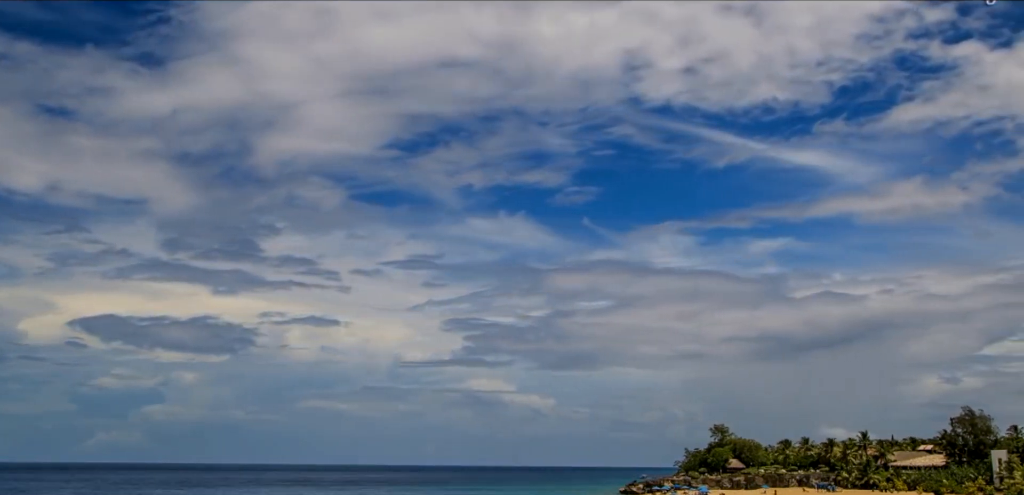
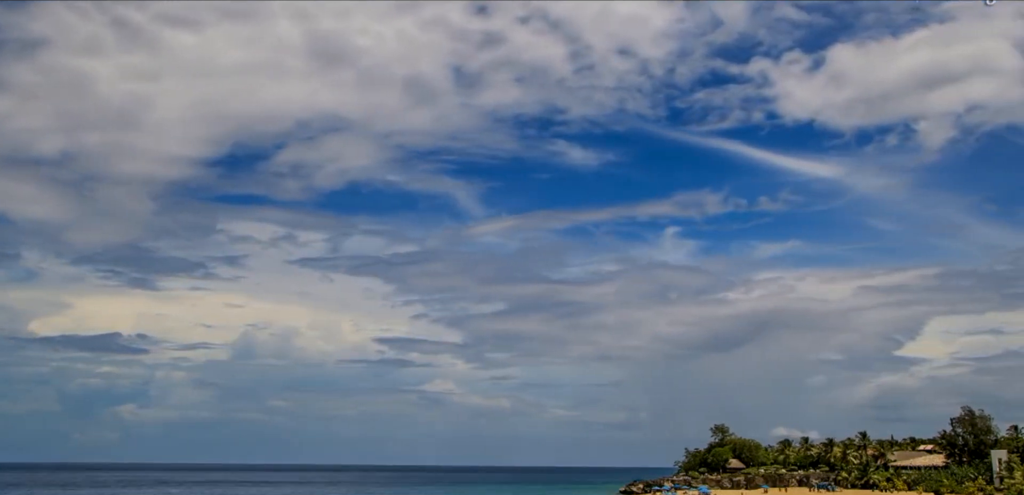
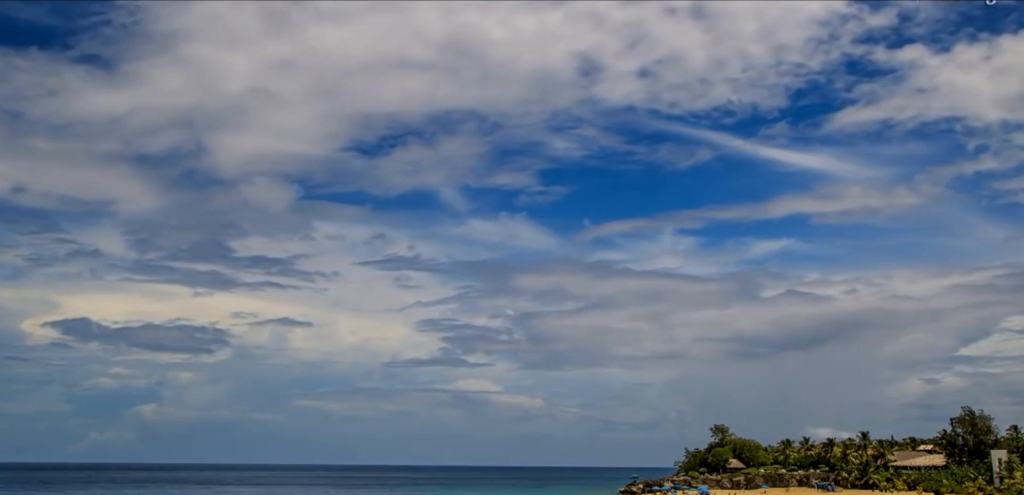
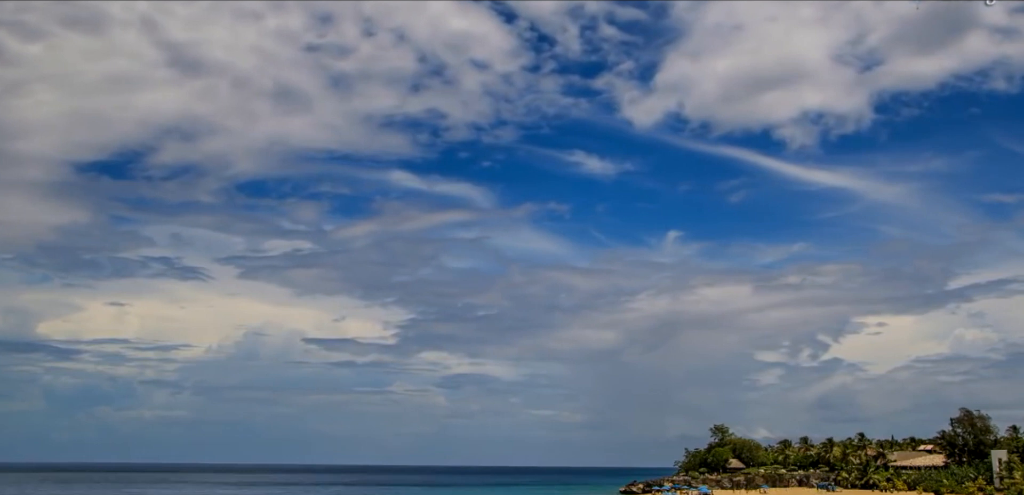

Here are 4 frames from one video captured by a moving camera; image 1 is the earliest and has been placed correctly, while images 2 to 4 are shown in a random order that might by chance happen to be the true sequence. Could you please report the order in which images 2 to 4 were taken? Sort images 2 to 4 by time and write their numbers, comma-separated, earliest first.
3, 2, 4
